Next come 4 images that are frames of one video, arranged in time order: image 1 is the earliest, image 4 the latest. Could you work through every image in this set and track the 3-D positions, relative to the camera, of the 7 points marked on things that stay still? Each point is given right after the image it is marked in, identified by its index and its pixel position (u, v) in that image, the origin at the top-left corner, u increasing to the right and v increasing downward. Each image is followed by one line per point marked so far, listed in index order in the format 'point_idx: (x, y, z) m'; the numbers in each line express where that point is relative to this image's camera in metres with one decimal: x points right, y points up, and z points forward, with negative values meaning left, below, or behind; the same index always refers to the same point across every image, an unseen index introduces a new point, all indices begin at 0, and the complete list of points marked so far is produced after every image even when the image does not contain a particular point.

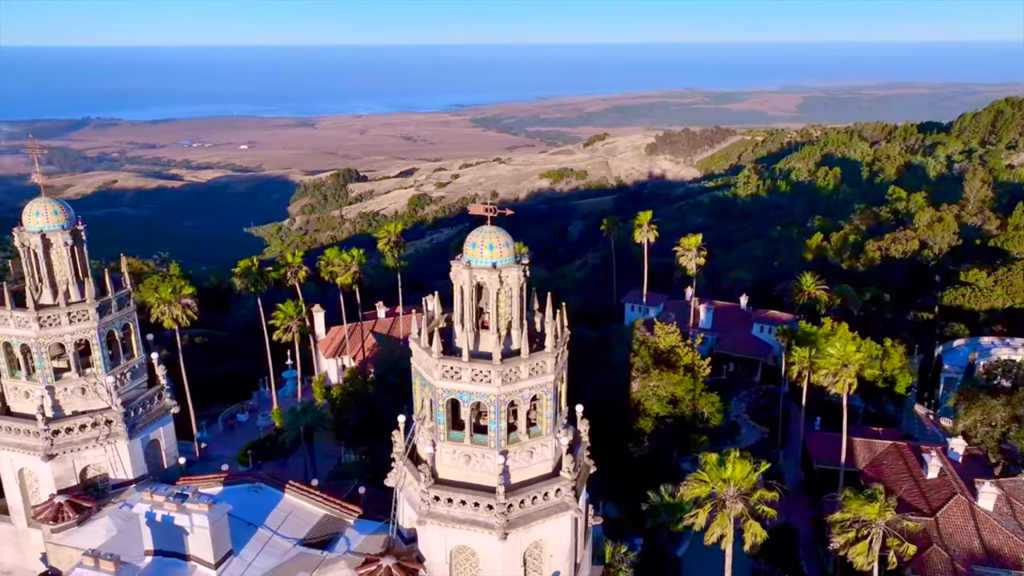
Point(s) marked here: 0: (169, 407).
0: (-7.8, -2.7, +17.2) m
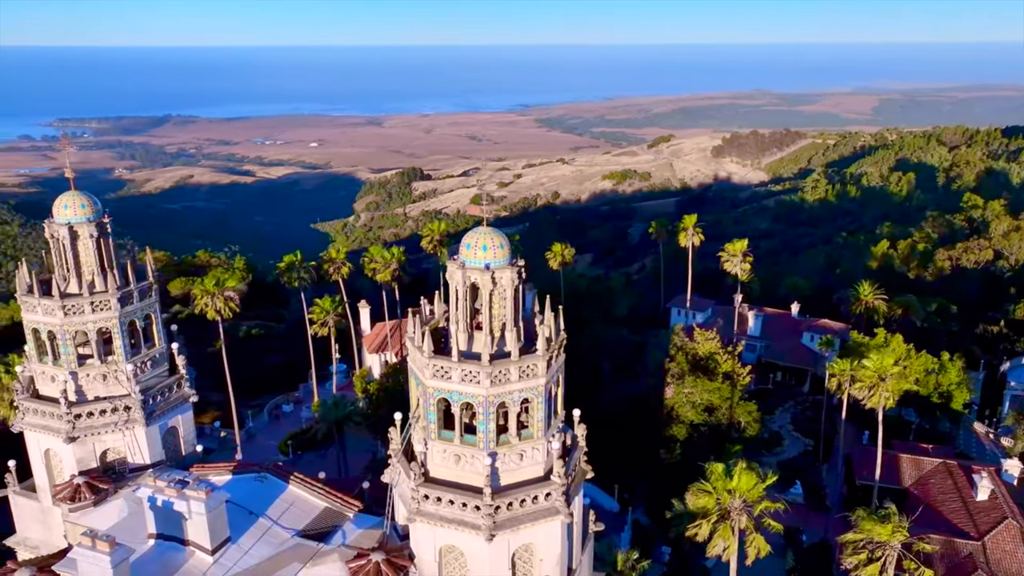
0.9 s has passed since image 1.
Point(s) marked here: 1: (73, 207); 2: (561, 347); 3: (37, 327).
0: (-7.6, -2.5, +17.8) m
1: (-9.2, +1.7, +16.0) m
2: (+0.9, -1.1, +13.7) m
3: (-10.0, -0.8, +16.0) m
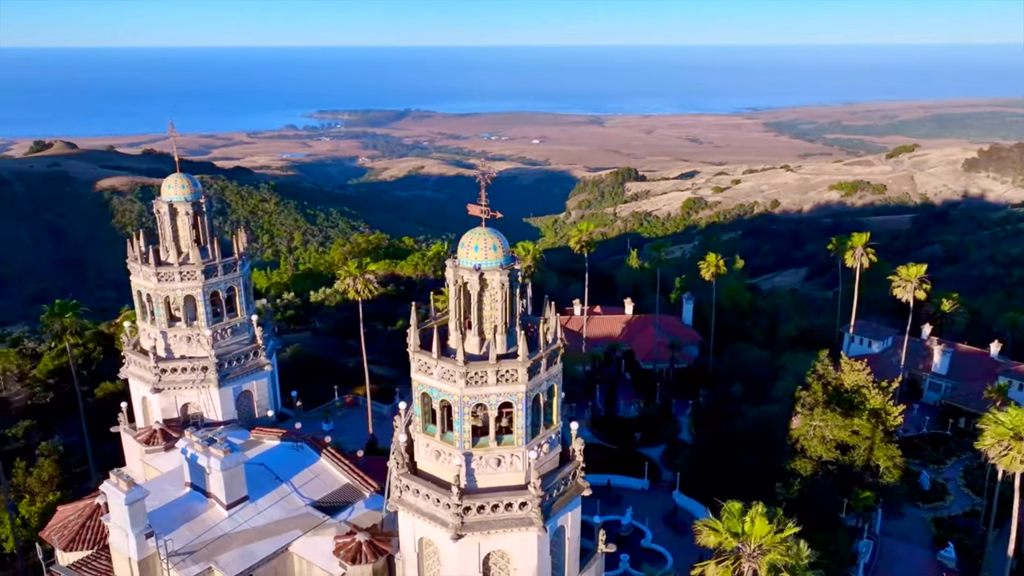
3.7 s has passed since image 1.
0: (-6.4, -1.9, +19.6) m
1: (-8.0, +2.4, +18.1) m
2: (+0.8, -1.2, +13.3) m
3: (-9.1, 0.0, +18.4) m
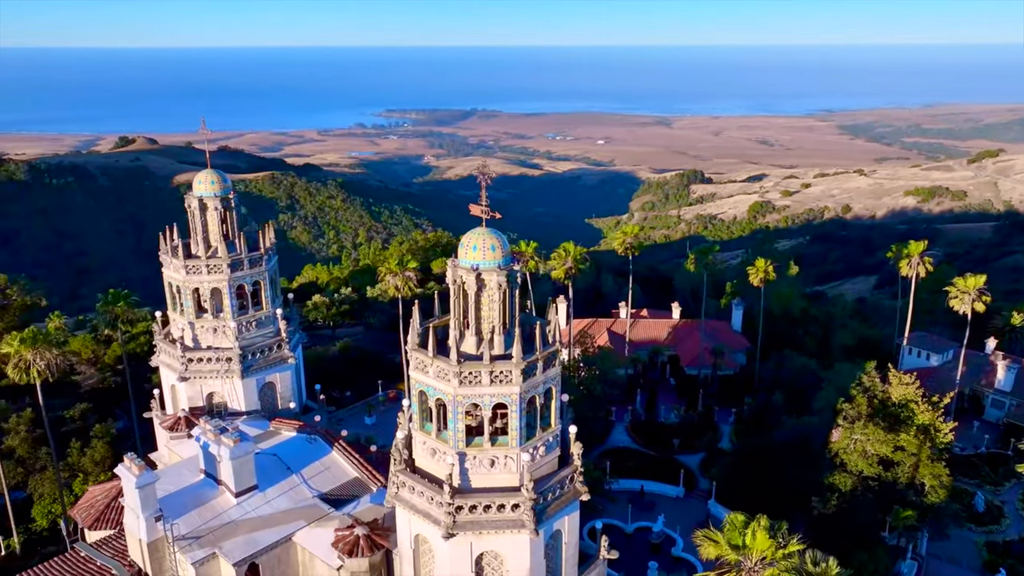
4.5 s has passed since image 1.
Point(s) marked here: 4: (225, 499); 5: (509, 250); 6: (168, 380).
0: (-5.9, -1.8, +20.0) m
1: (-7.6, +2.6, +18.7) m
2: (+0.7, -1.2, +13.2) m
3: (-8.6, +0.2, +19.1) m
4: (-5.8, -4.3, +15.4) m
5: (-0.1, +0.6, +13.0) m
6: (-8.9, -2.4, +19.7) m
